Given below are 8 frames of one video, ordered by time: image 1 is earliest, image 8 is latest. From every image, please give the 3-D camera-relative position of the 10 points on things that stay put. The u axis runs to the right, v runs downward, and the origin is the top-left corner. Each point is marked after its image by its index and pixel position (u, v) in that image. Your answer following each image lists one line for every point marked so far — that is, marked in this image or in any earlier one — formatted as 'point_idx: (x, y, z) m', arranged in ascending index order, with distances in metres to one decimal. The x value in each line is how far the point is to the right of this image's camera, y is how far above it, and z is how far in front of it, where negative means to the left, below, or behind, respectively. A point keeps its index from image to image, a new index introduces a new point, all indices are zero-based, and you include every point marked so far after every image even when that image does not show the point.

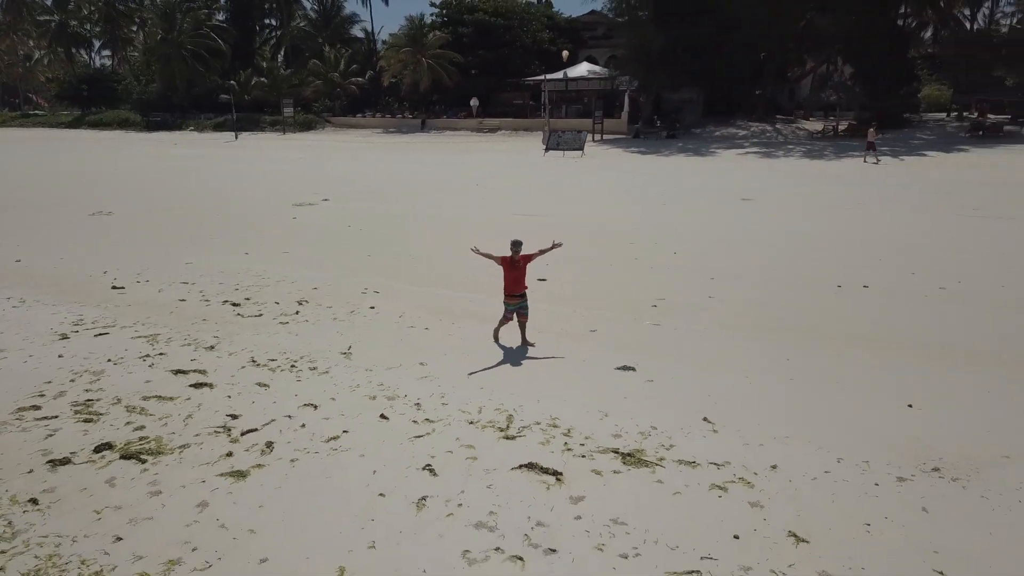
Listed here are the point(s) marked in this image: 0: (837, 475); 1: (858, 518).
0: (+1.8, -1.0, +4.3) m
1: (+1.7, -1.1, +3.9) m
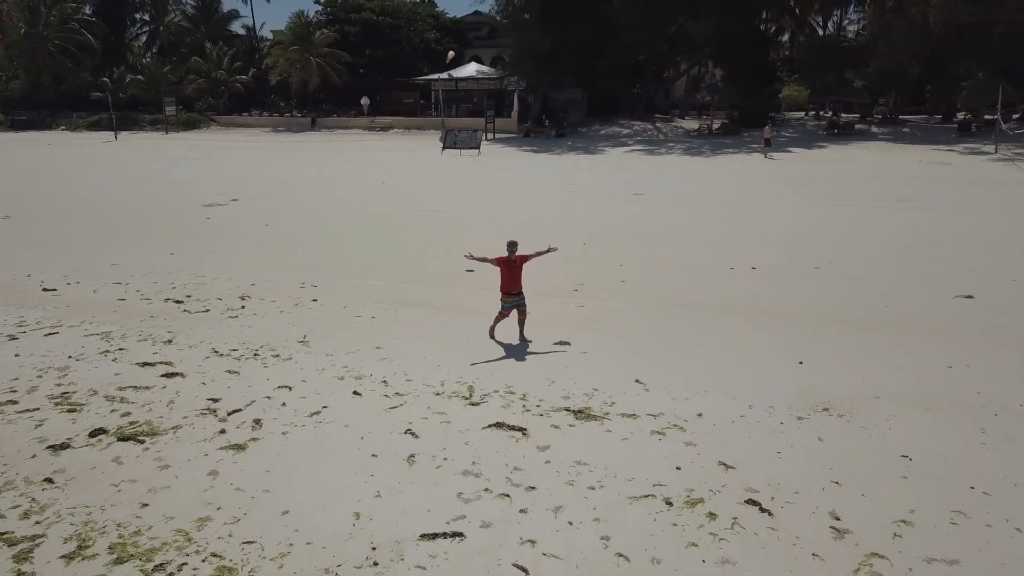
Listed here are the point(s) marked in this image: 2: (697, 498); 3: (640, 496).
0: (+1.6, -0.8, +5.3) m
1: (+1.6, -1.0, +4.8) m
2: (+1.0, -1.1, +4.3) m
3: (+0.7, -1.1, +4.3) m
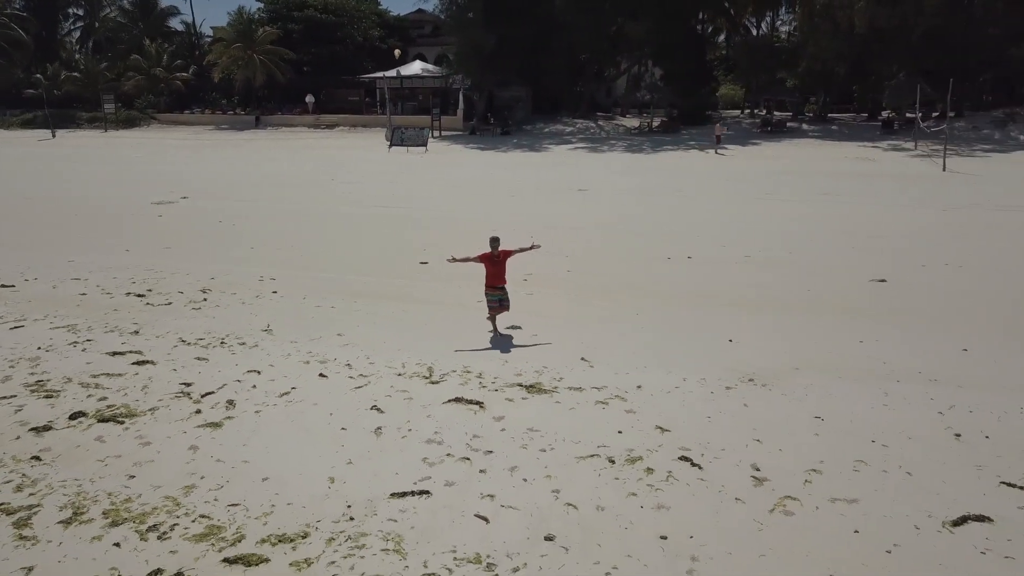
0: (+1.3, -0.7, +5.9) m
1: (+1.3, -0.8, +5.4) m
2: (+0.7, -1.0, +4.8) m
3: (+0.4, -1.0, +4.8) m
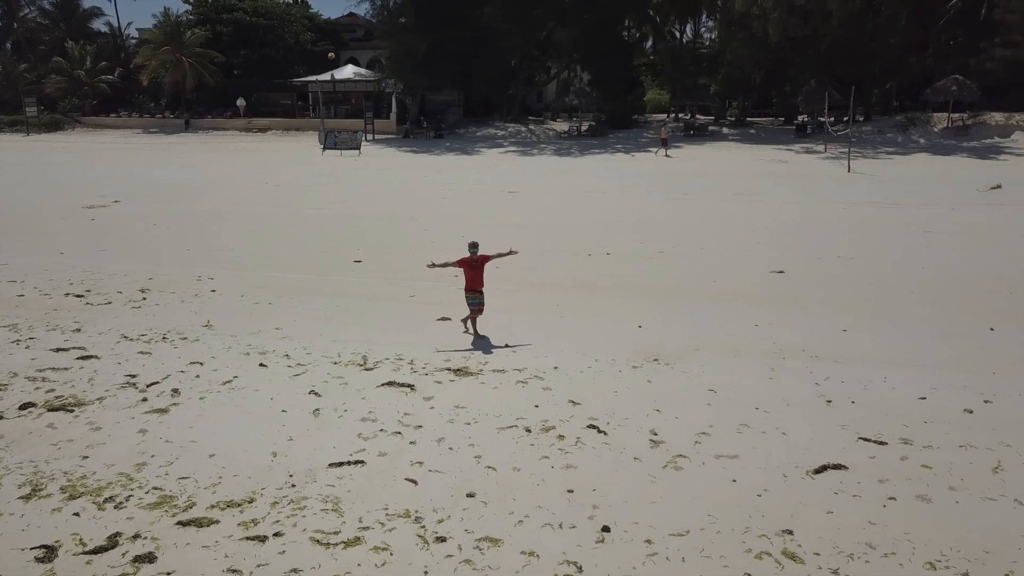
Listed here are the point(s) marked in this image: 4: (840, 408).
0: (+0.7, -0.6, +6.5) m
1: (+0.7, -0.8, +6.0) m
2: (+0.3, -0.9, +5.4) m
3: (0.0, -0.9, +5.4) m
4: (+2.3, -0.8, +5.7) m
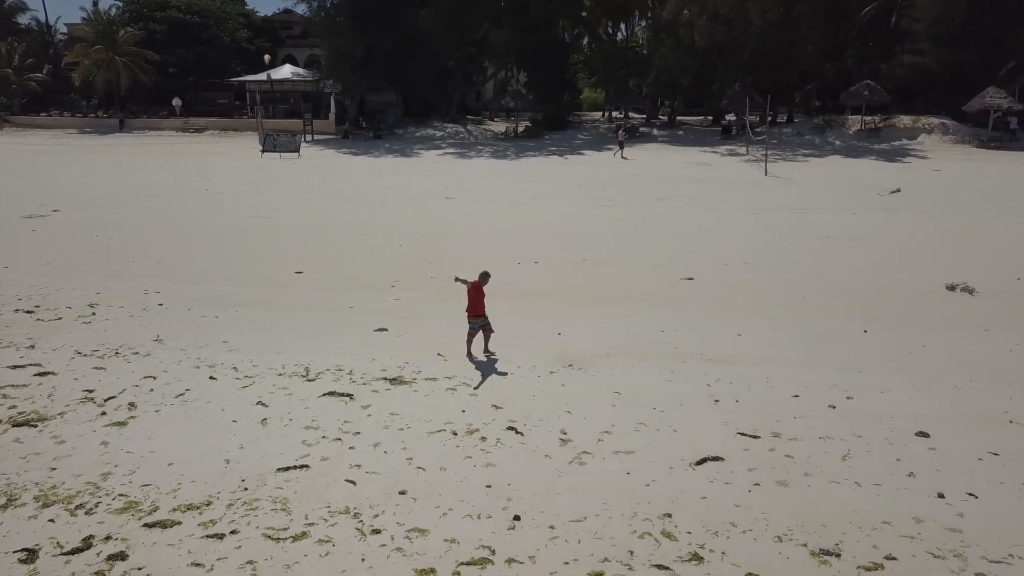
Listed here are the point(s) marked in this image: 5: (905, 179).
0: (+0.1, -0.8, +7.3) m
1: (+0.1, -0.9, +6.8) m
2: (-0.3, -1.1, +6.1) m
3: (-0.6, -1.1, +6.1) m
4: (+1.7, -1.0, +6.5) m
5: (+9.0, +2.5, +18.5) m
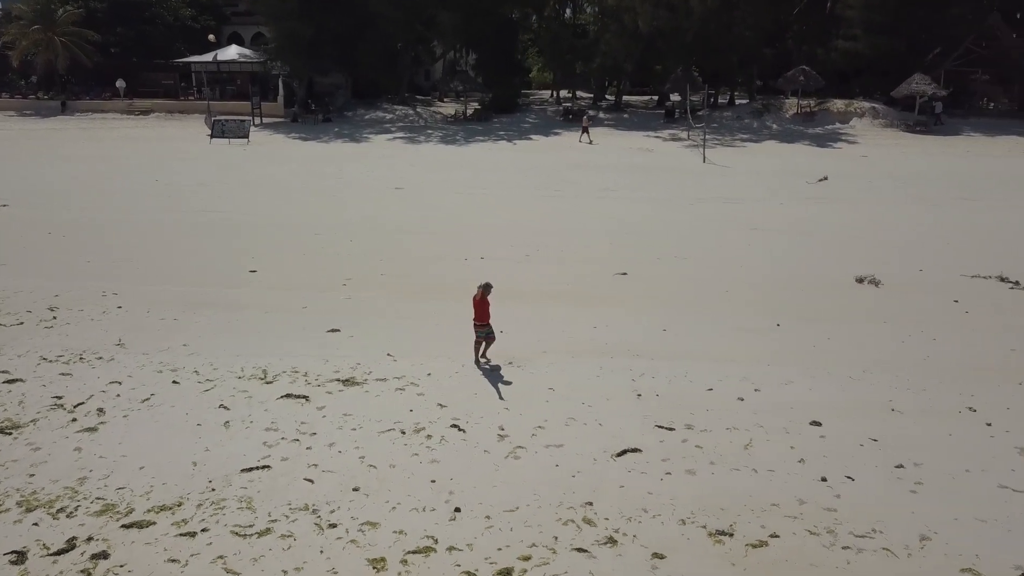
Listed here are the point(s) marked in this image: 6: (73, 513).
0: (-0.5, -0.8, +7.9) m
1: (-0.4, -1.0, +7.5) m
2: (-0.8, -1.2, +6.8) m
3: (-1.1, -1.2, +6.7) m
4: (+1.2, -1.0, +7.3) m
5: (+7.8, +3.0, +19.5) m
6: (-3.0, -1.6, +5.6) m
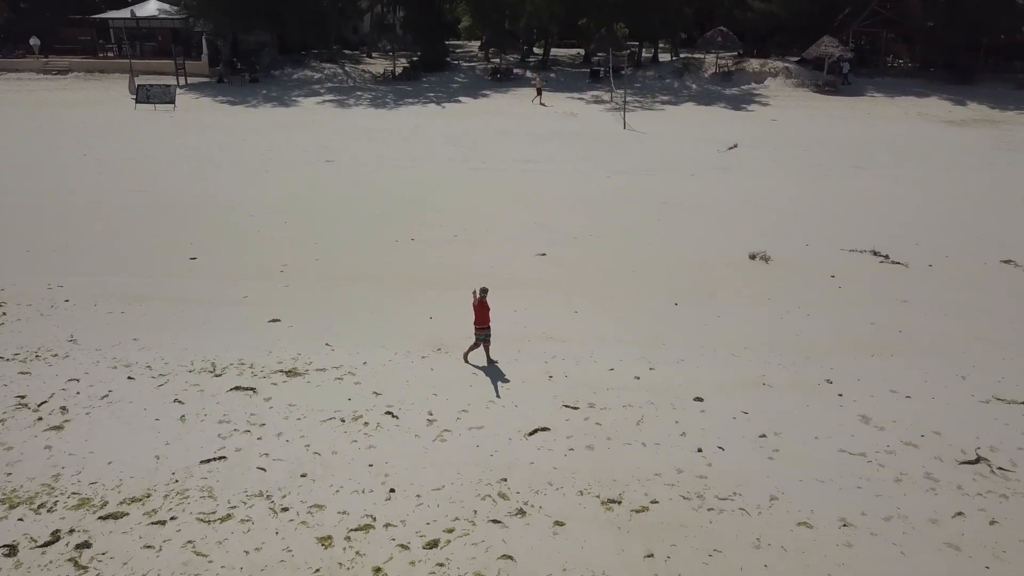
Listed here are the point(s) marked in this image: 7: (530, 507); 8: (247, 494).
0: (-1.3, -0.8, +8.8) m
1: (-1.1, -0.9, +8.4) m
2: (-1.5, -1.2, +7.7) m
3: (-1.8, -1.2, +7.7) m
4: (+0.5, -1.0, +8.4) m
5: (+5.9, +4.0, +20.7) m
6: (-3.6, -1.7, +6.4) m
7: (+0.1, -1.7, +6.4) m
8: (-2.2, -1.7, +6.6) m
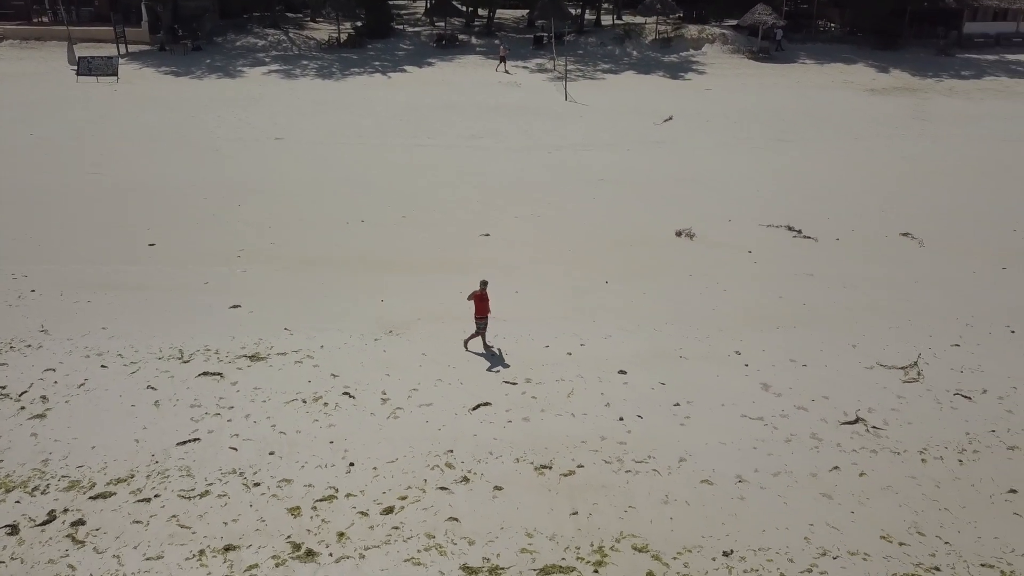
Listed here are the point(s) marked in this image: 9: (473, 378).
0: (-2.0, -0.7, +9.7) m
1: (-1.8, -0.8, +9.3) m
2: (-2.1, -1.1, +8.6) m
3: (-2.4, -1.2, +8.5) m
4: (-0.2, -0.8, +9.3) m
5: (+4.5, +5.0, +21.6) m
6: (-4.1, -1.8, +7.1) m
7: (-0.4, -1.7, +7.4) m
8: (-2.7, -1.7, +7.4) m
9: (-0.4, -1.0, +9.0) m
